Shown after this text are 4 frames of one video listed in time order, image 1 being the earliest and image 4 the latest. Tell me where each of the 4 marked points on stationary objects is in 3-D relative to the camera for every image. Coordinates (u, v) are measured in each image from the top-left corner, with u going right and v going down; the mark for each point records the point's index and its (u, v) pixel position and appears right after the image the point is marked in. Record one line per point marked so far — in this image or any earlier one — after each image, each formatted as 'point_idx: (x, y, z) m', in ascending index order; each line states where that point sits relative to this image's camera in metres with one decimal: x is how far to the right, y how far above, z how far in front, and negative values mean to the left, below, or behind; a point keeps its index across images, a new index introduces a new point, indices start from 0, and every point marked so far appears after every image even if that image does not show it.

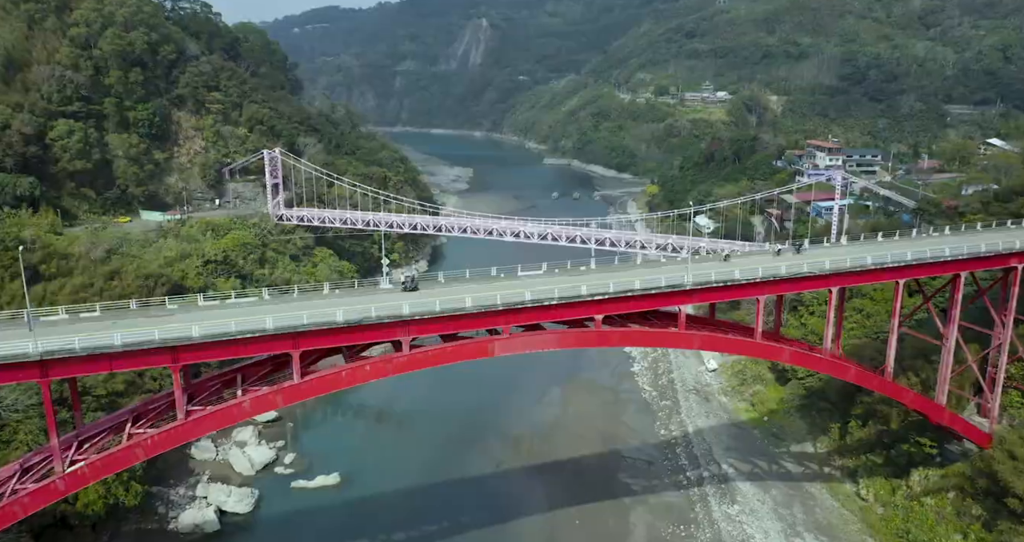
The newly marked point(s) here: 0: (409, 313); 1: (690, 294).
0: (-2.1, -0.9, +14.3) m
1: (+4.1, -0.5, +16.3) m
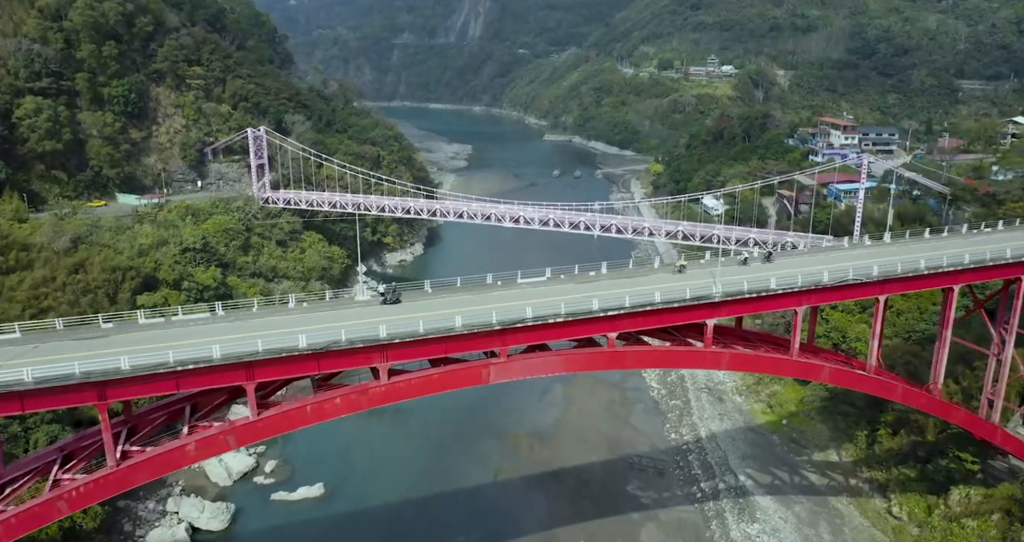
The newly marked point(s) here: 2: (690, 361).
0: (-2.1, -1.1, +11.9) m
1: (+4.0, -0.7, +14.0) m
2: (+3.5, -1.8, +14.1) m
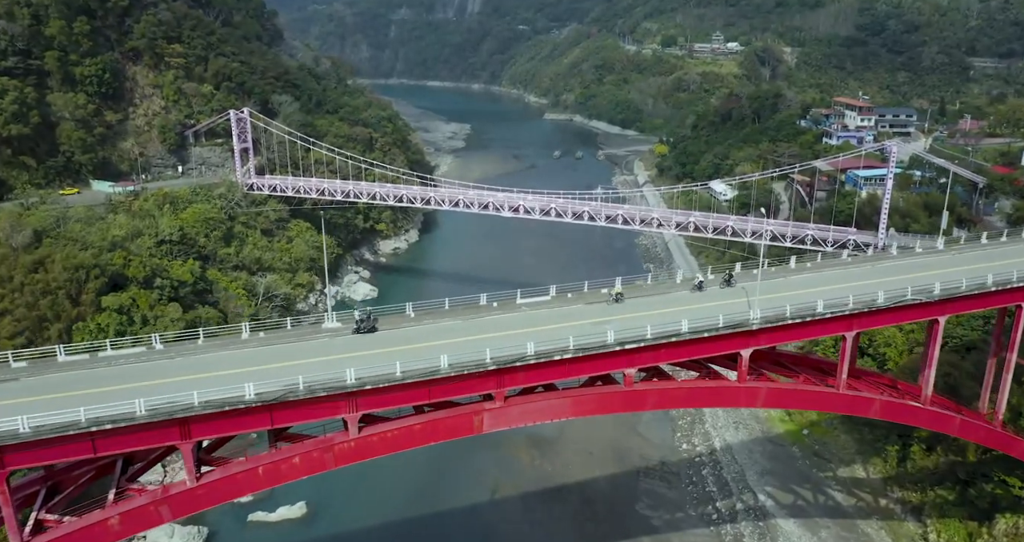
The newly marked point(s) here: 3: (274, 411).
0: (-2.1, -1.5, +9.7) m
1: (+4.0, -1.1, +11.8) m
2: (+3.5, -2.1, +12.0) m
3: (-3.2, -1.9, +9.5) m
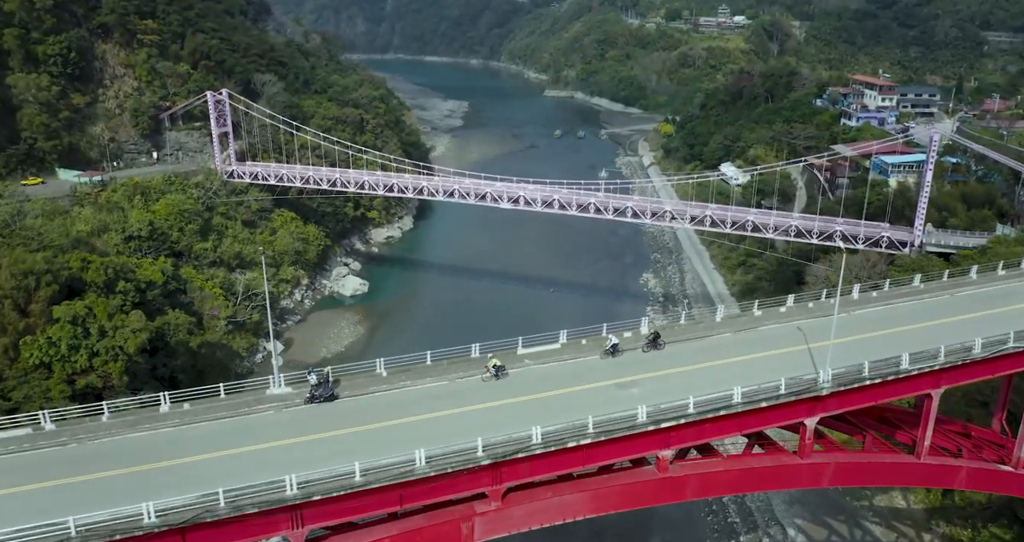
0: (-2.1, -2.2, +7.2) m
1: (+4.0, -1.7, +9.2) m
2: (+3.5, -2.7, +9.4) m
3: (-3.2, -2.6, +7.0) m
